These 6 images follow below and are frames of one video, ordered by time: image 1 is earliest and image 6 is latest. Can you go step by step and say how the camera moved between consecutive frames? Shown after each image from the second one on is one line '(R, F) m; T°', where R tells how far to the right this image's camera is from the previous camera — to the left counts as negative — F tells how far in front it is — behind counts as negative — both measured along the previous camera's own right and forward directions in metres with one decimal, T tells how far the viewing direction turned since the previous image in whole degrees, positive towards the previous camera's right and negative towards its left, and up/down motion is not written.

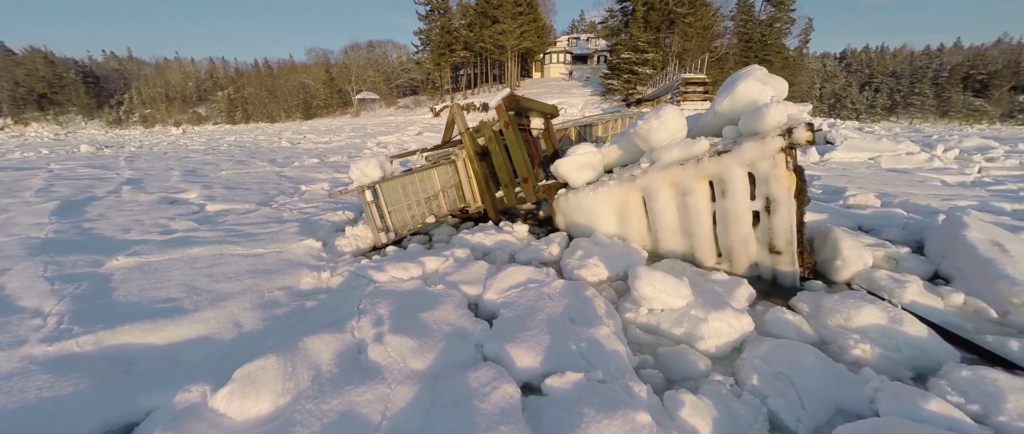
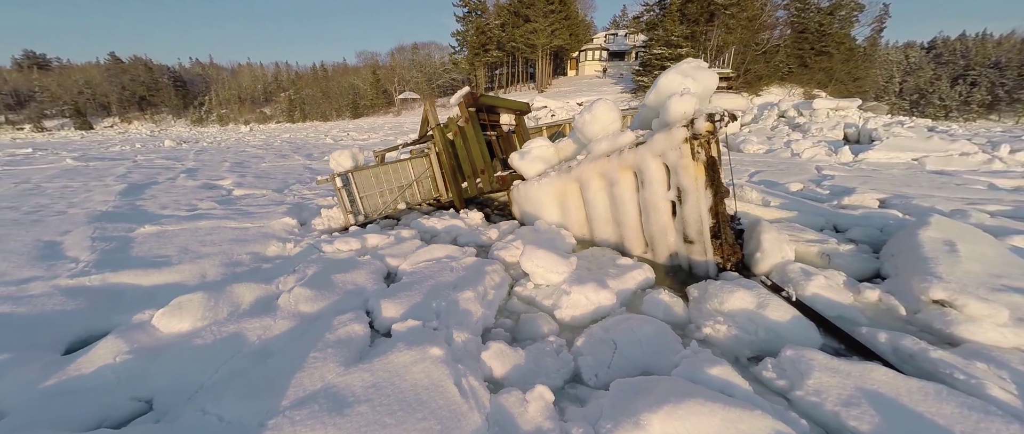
(+1.0, -0.3) m; -7°
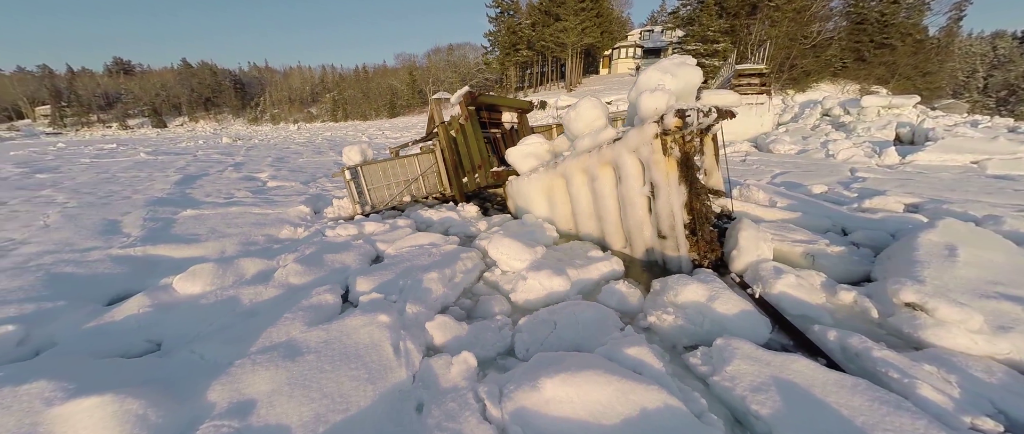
(+0.5, -0.2) m; -6°
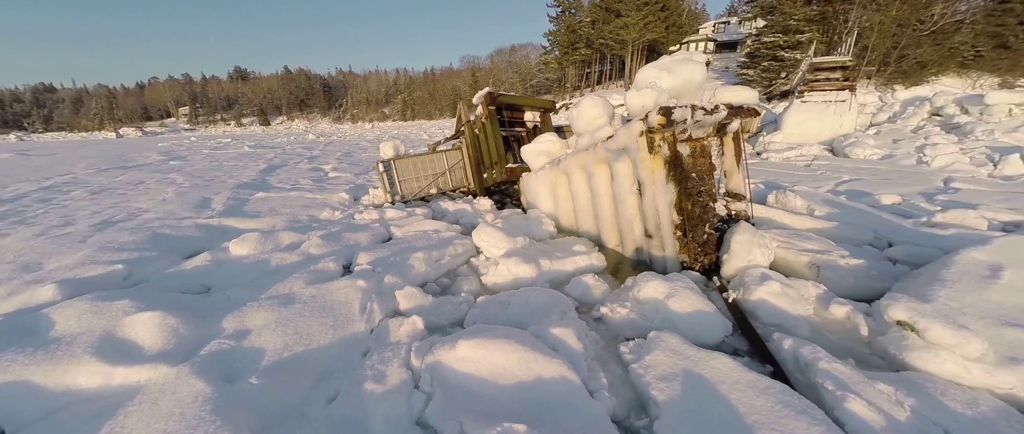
(+0.7, -0.2) m; -10°
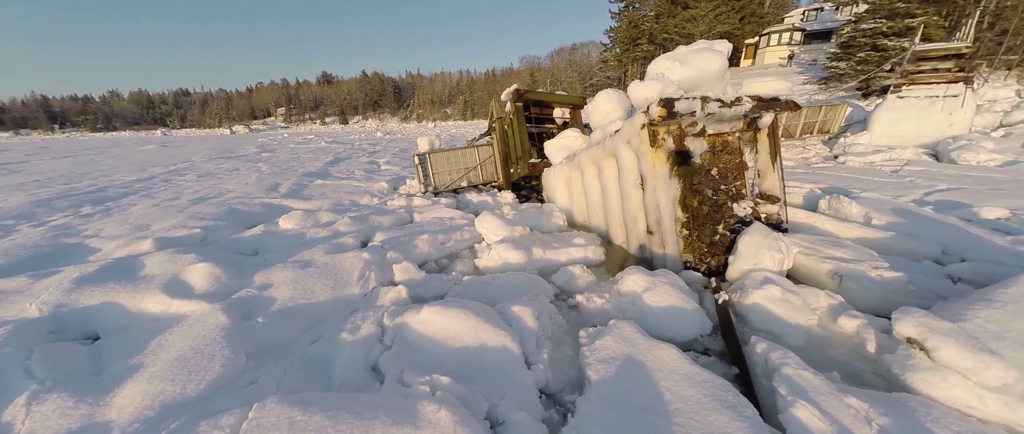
(+0.6, -0.1) m; -10°
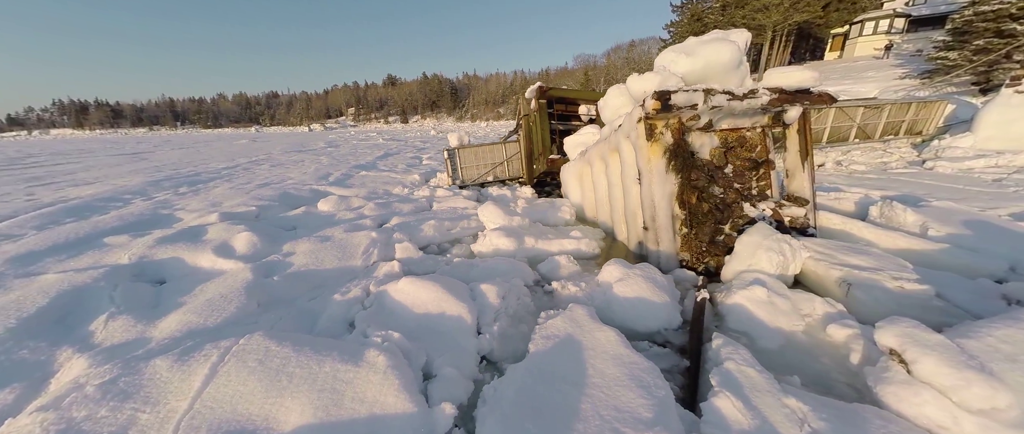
(+0.5, -0.1) m; -9°
